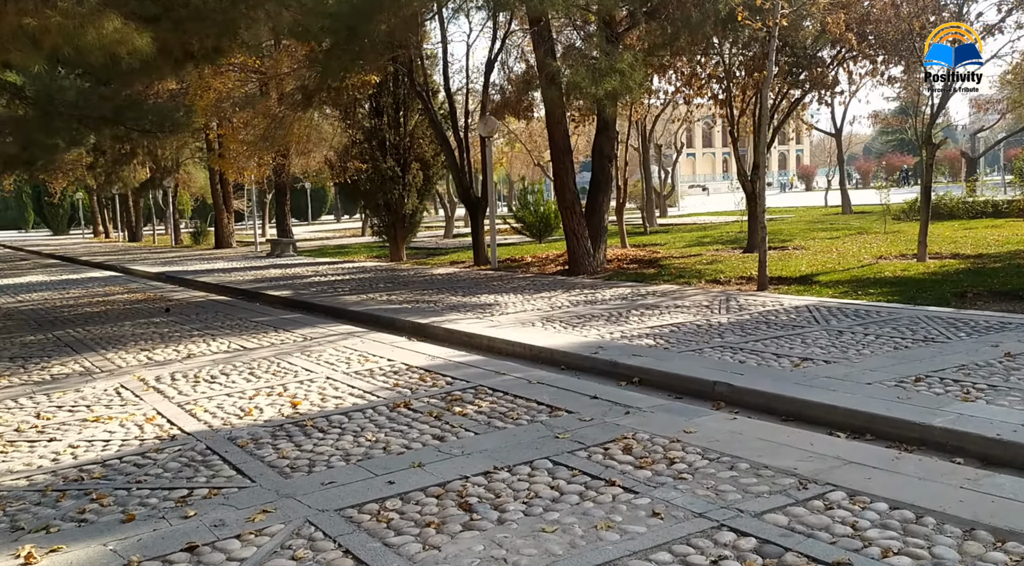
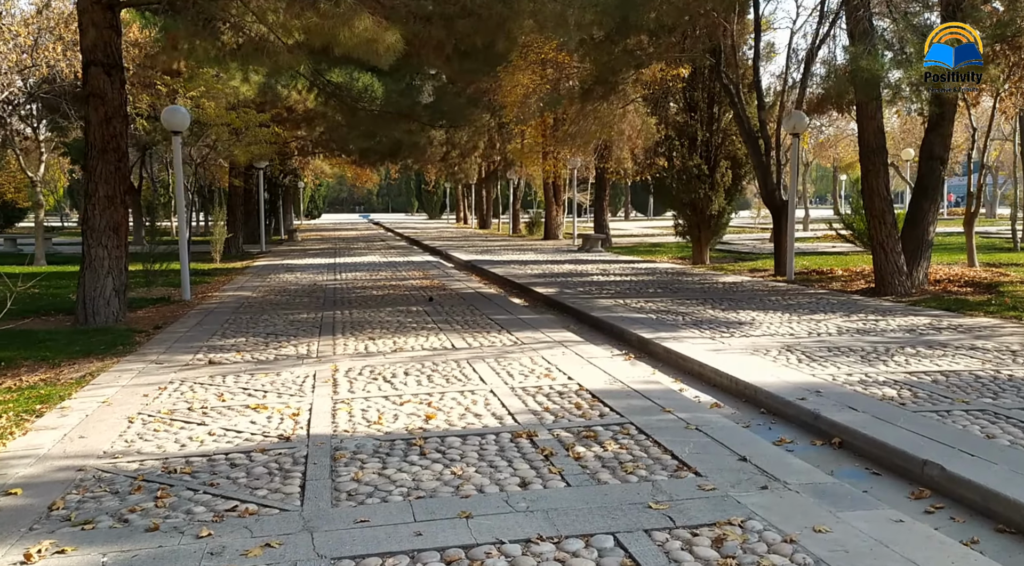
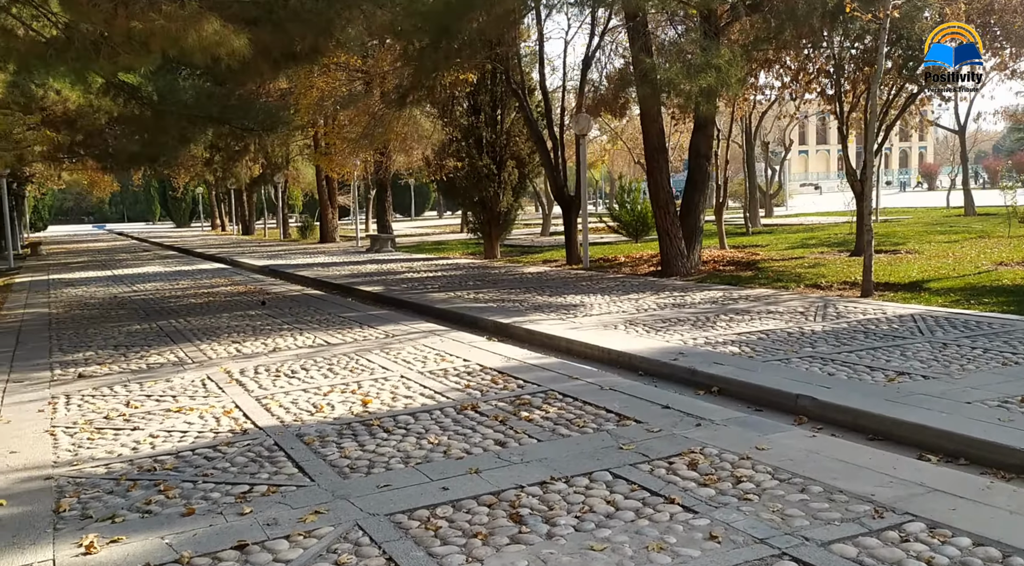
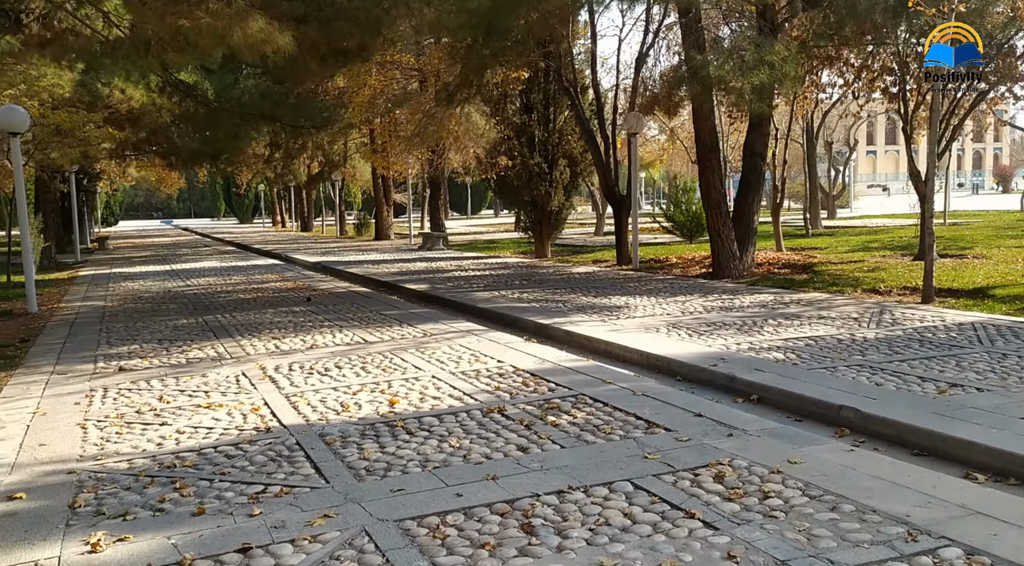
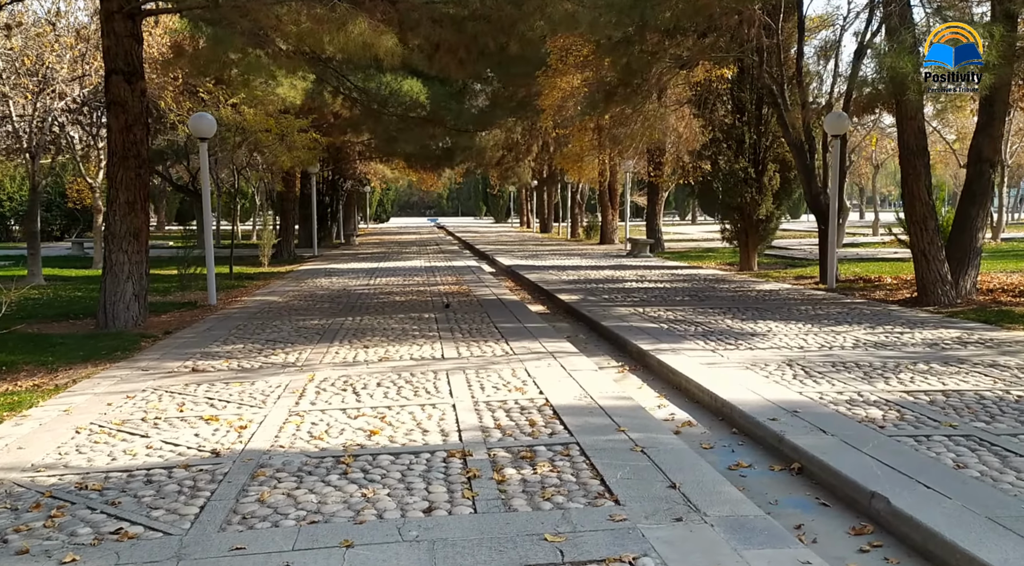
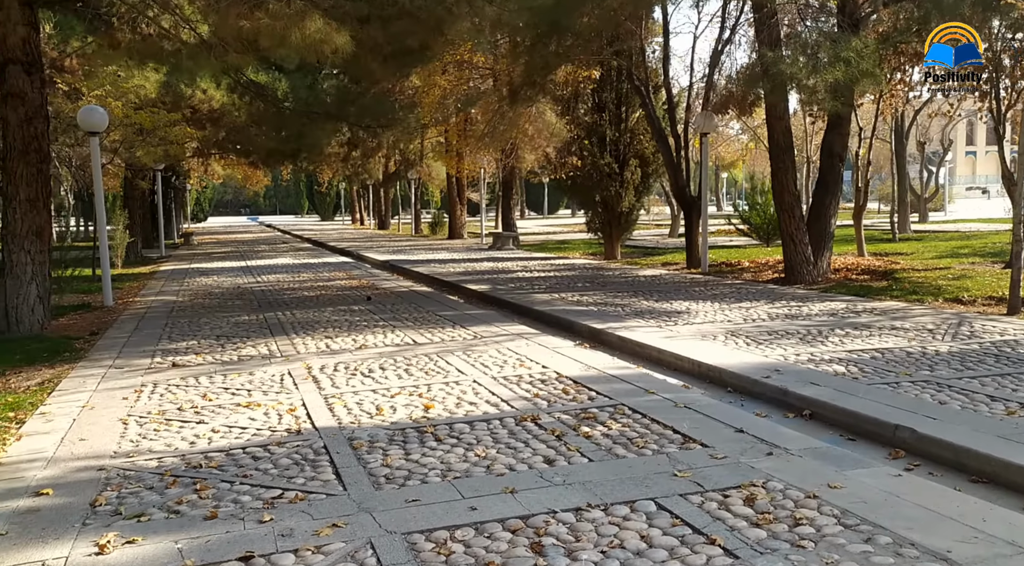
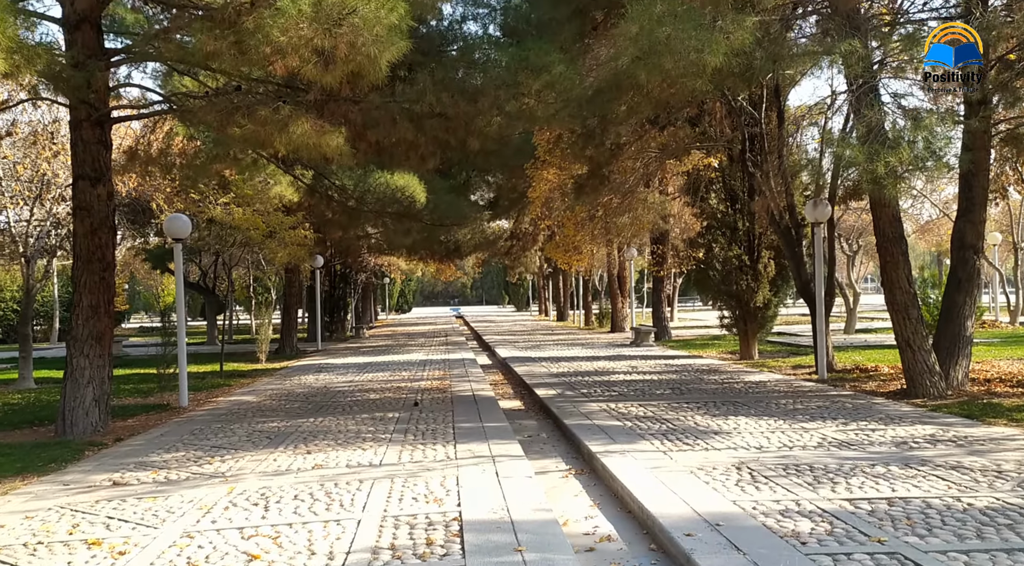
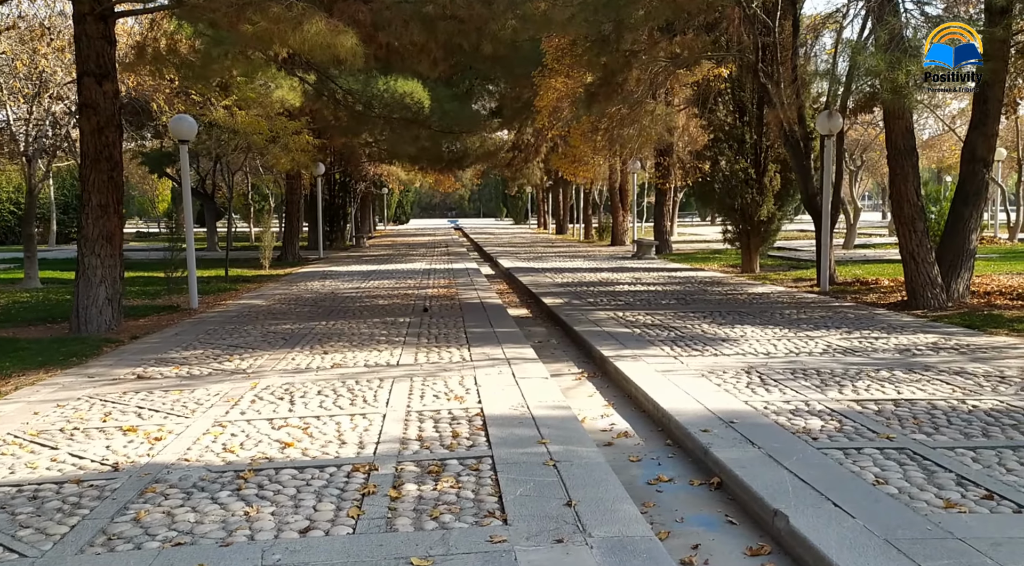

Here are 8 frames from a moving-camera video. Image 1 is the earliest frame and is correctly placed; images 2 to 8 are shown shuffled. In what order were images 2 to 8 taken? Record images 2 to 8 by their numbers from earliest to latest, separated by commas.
3, 4, 6, 2, 5, 8, 7
